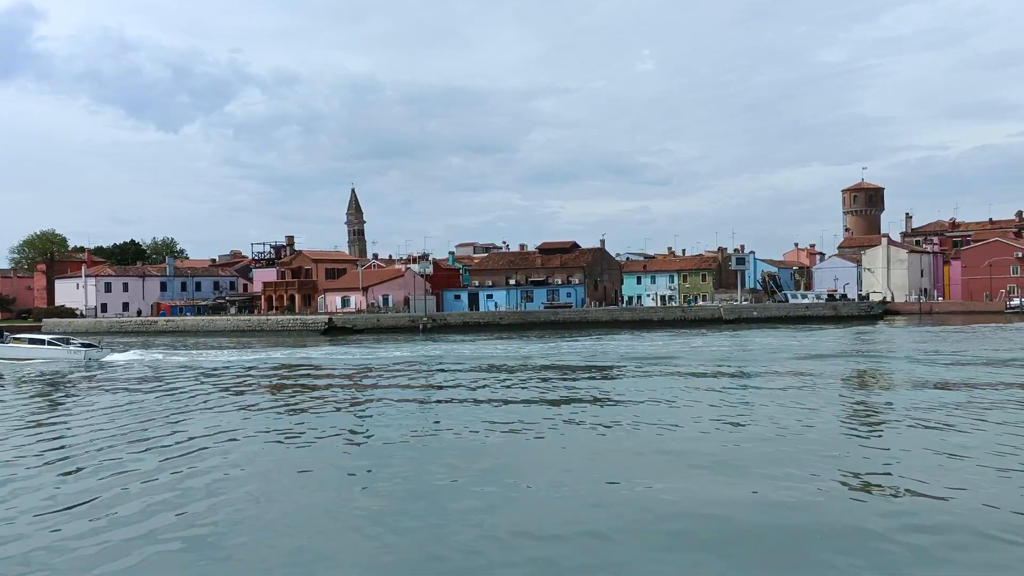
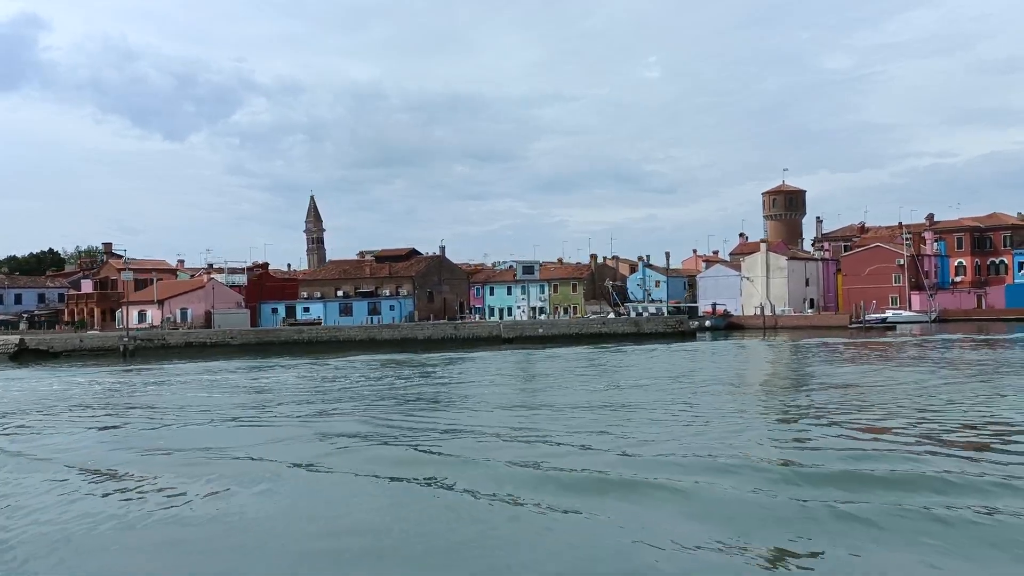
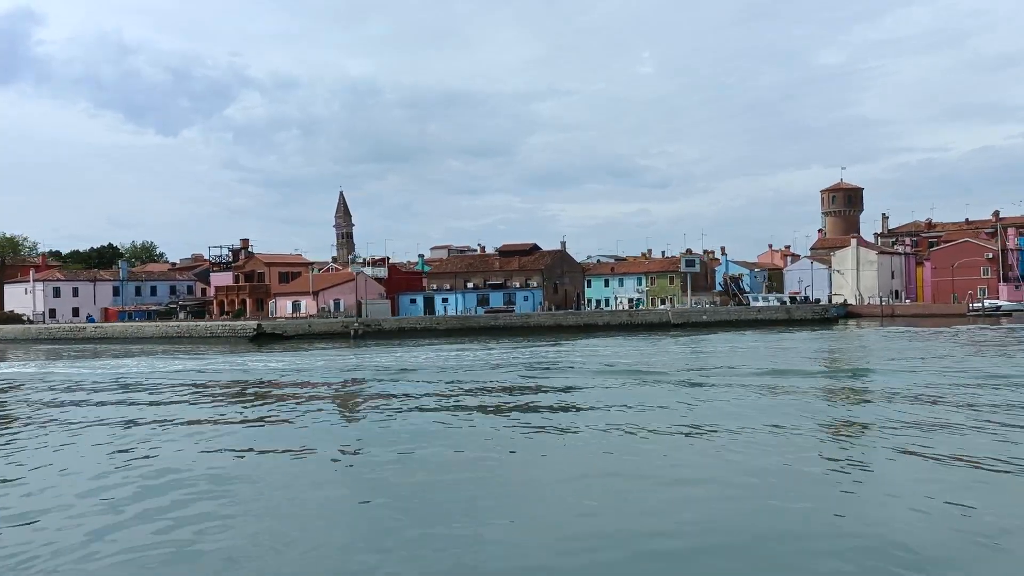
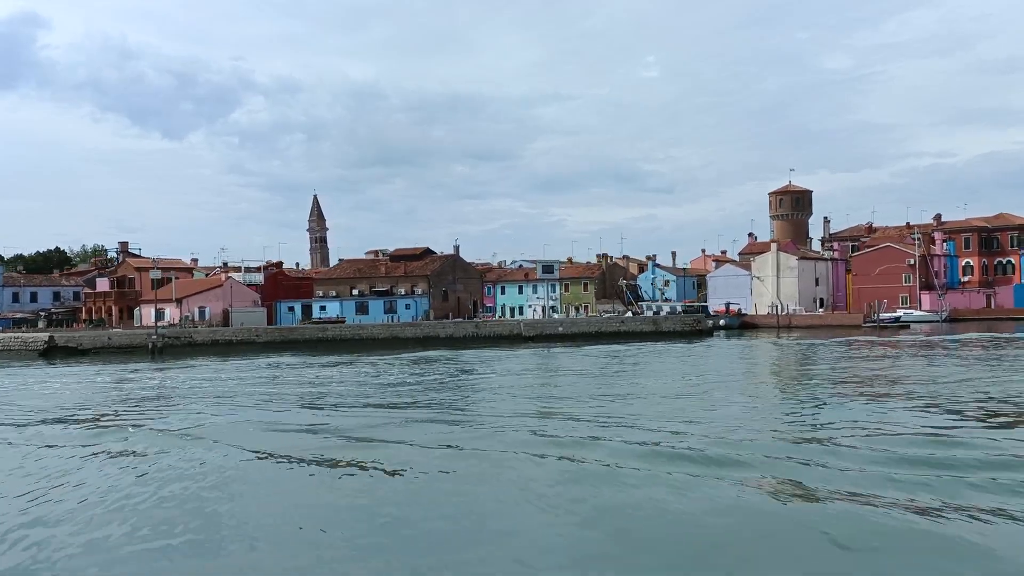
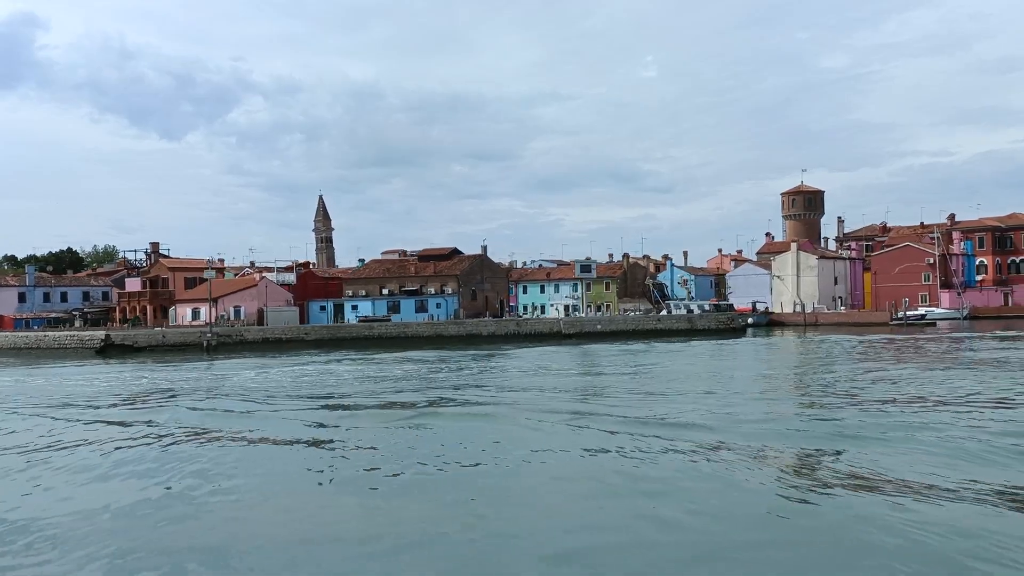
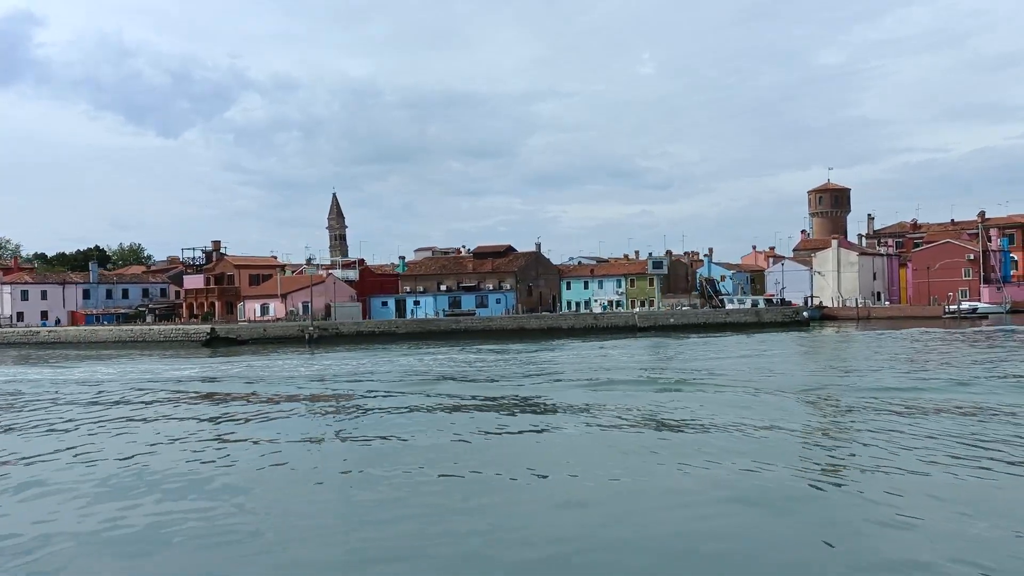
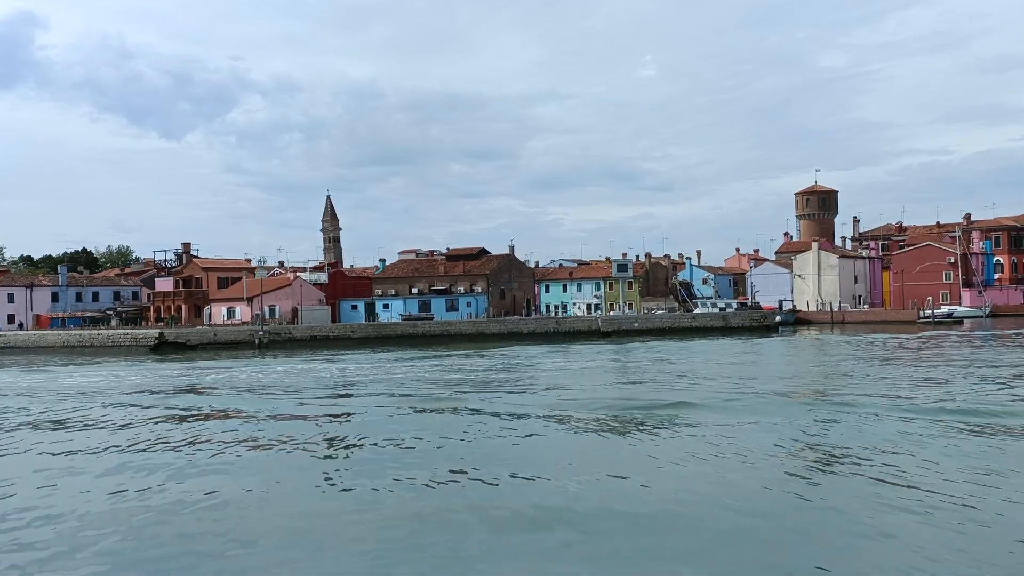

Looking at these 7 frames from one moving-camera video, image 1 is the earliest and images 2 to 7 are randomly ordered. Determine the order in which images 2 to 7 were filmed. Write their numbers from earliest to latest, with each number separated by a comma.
3, 6, 7, 5, 4, 2
